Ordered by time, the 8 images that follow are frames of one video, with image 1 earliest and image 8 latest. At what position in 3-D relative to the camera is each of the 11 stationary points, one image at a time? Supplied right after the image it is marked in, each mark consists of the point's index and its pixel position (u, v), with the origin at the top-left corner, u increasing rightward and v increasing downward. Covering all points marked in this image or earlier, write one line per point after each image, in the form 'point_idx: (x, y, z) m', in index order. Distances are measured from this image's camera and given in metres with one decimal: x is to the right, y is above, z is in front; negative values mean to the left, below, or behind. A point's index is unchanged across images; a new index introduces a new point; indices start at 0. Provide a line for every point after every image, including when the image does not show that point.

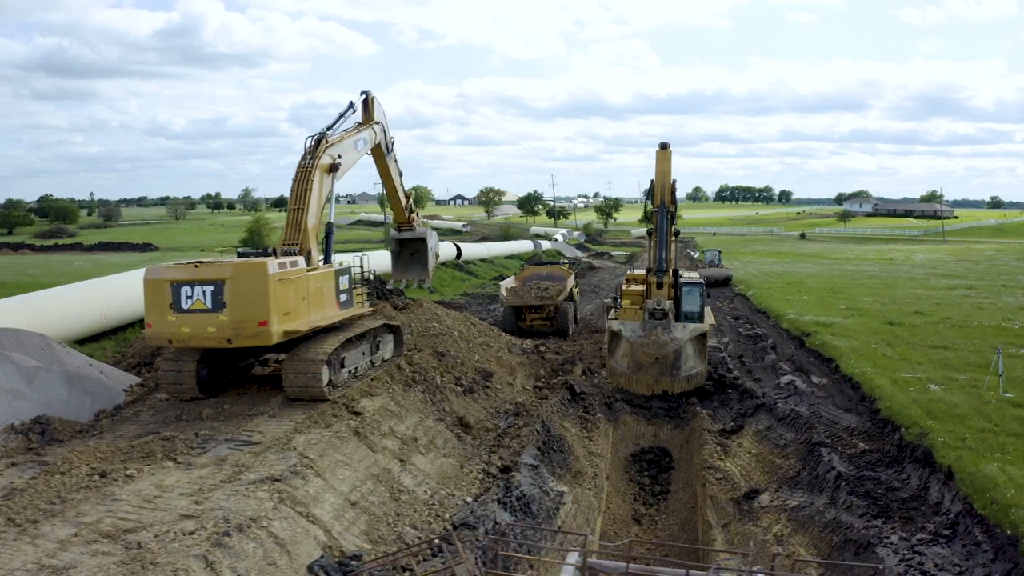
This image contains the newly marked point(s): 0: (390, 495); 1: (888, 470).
0: (-1.0, -1.9, +9.8) m
1: (+4.4, -2.0, +11.5) m
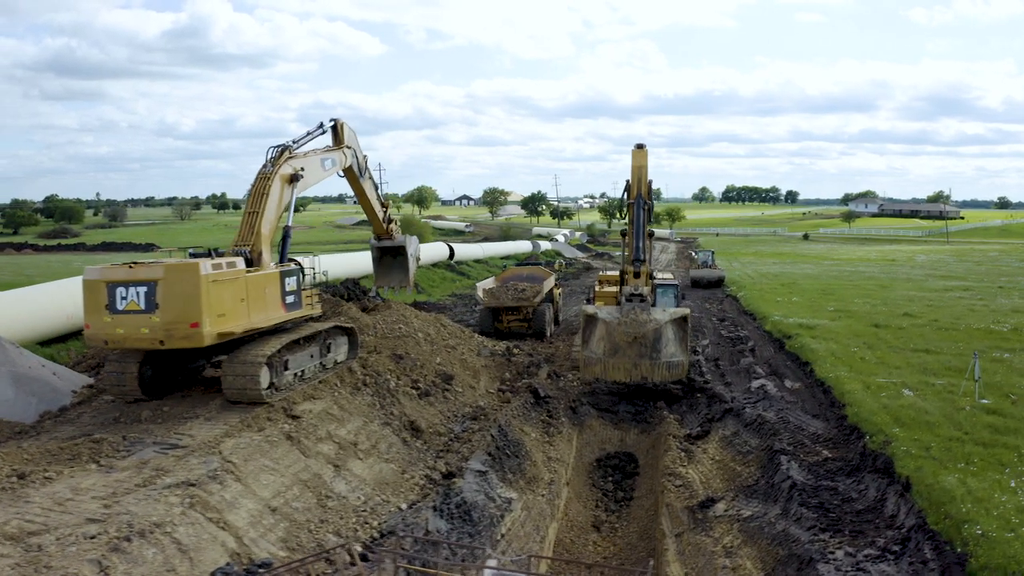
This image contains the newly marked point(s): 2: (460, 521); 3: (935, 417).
0: (-1.7, -1.9, +9.5) m
1: (+3.8, -2.0, +11.1) m
2: (-0.5, -2.3, +10.3) m
3: (+5.3, -1.6, +12.5) m
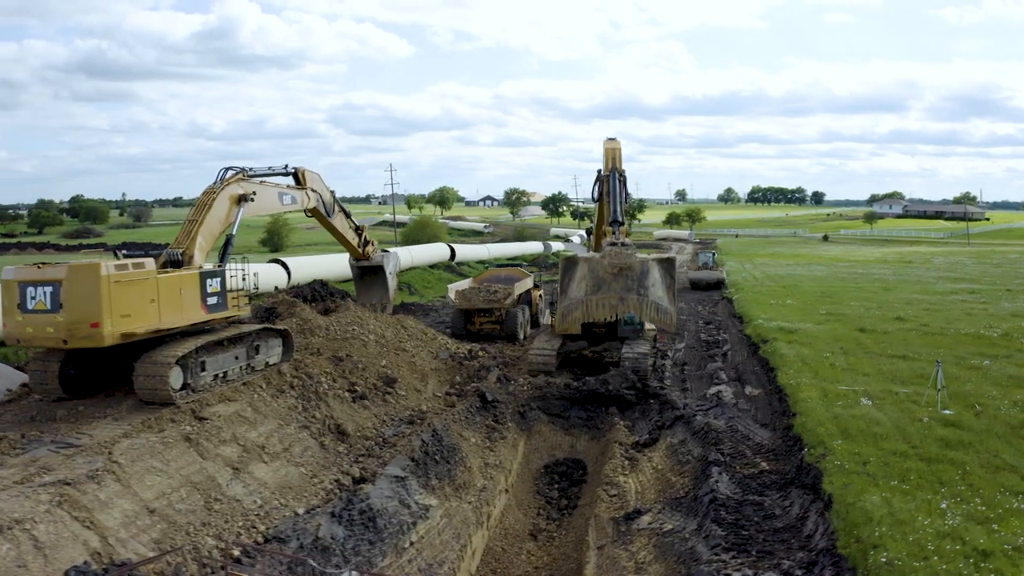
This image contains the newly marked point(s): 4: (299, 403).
0: (-2.7, -1.9, +9.3) m
1: (+2.9, -2.1, +10.7) m
2: (-1.4, -2.3, +10.1) m
3: (+4.4, -1.7, +12.0) m
4: (-2.5, -1.3, +11.9) m
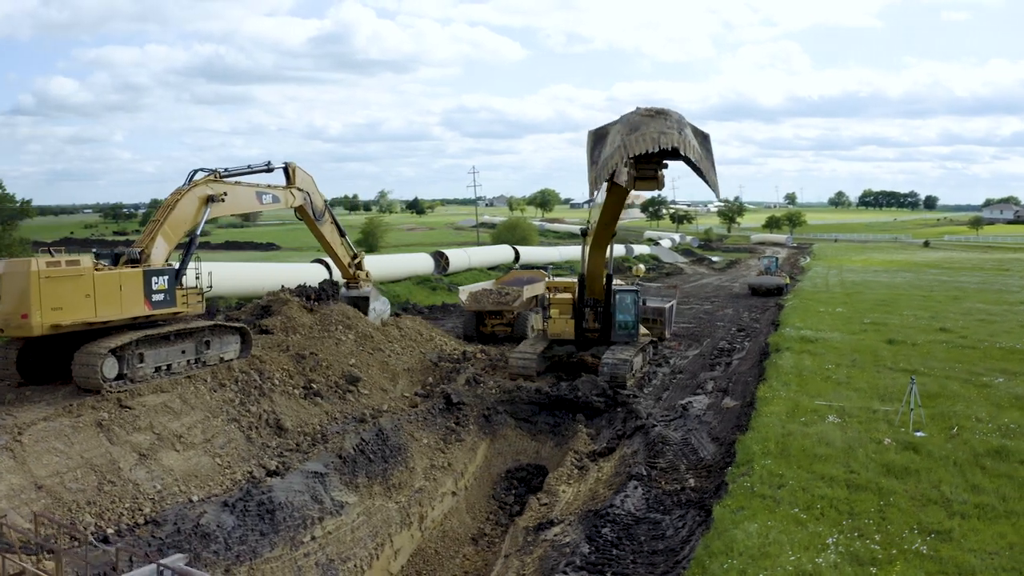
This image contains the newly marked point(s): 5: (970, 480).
0: (-3.9, -1.8, +9.7) m
1: (+1.8, -2.1, +10.2) m
2: (-2.5, -2.3, +10.3) m
3: (+3.5, -1.8, +11.3) m
4: (-3.3, -1.3, +12.2) m
5: (+4.5, -1.9, +10.1) m
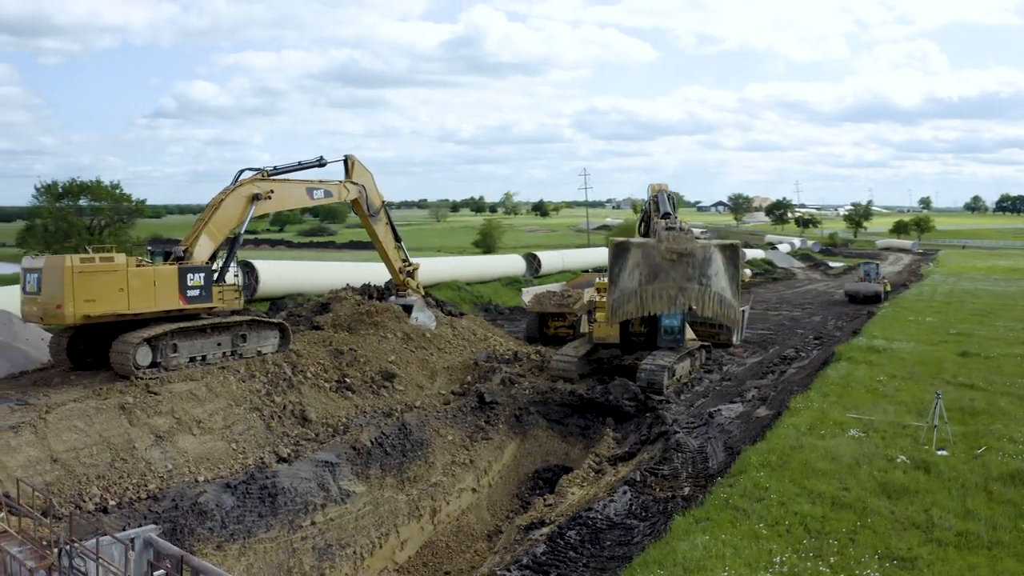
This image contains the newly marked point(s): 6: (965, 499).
0: (-4.1, -1.8, +10.5) m
1: (+1.6, -2.2, +10.2) m
2: (-2.7, -2.3, +10.9) m
3: (+3.5, -1.9, +11.0) m
4: (-3.1, -1.3, +12.9) m
5: (+4.3, -2.1, +9.6) m
6: (+4.4, -2.0, +9.8) m
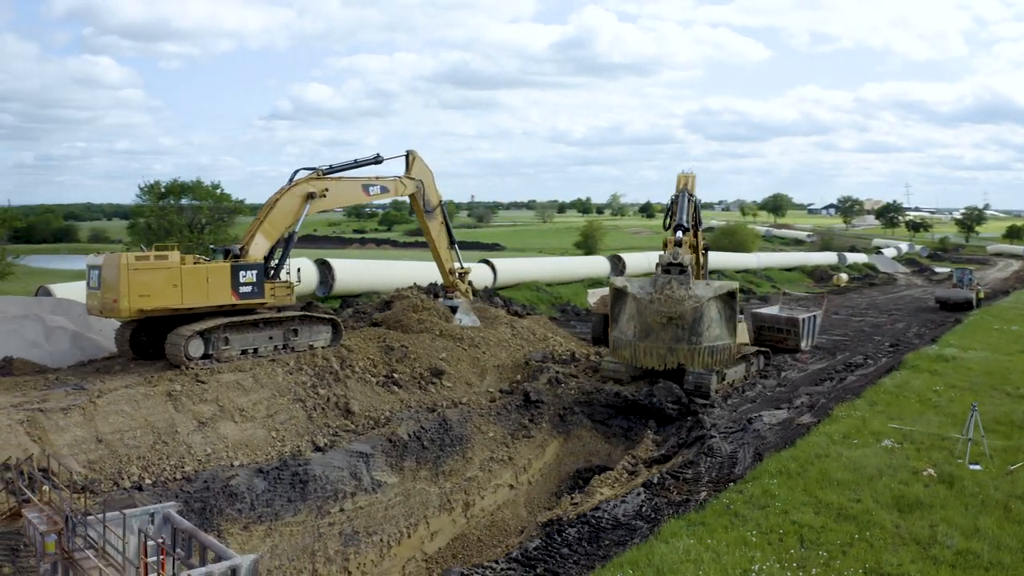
0: (-3.9, -1.7, +11.3) m
1: (+1.7, -2.2, +10.2) m
2: (-2.5, -2.3, +11.5) m
3: (+3.6, -2.0, +10.8) m
4: (-2.6, -1.2, +13.5) m
5: (+4.2, -2.1, +9.4) m
6: (+4.4, -2.1, +9.6) m
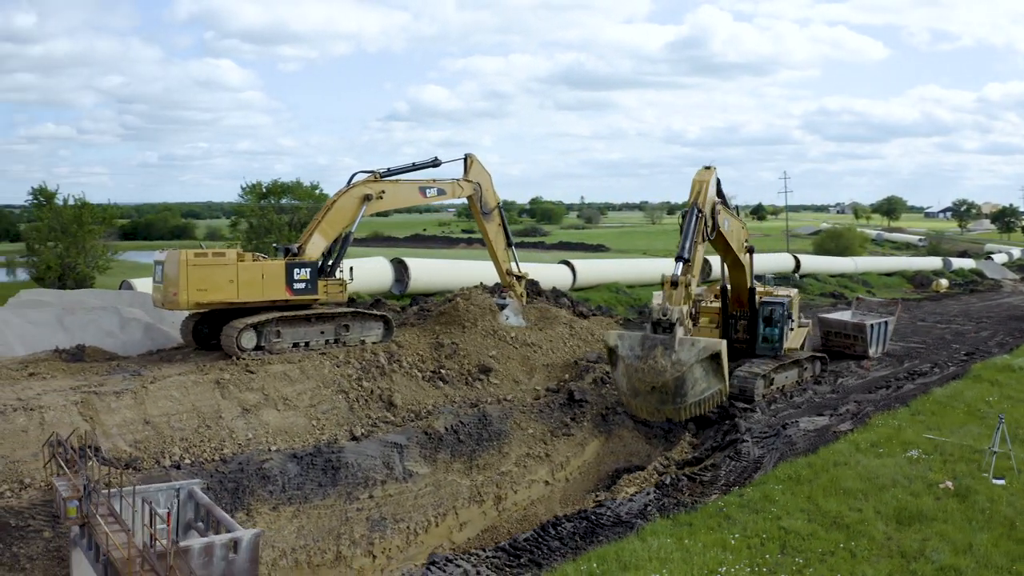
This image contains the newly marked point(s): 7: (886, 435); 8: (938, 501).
0: (-3.7, -1.7, +12.2) m
1: (+1.7, -2.3, +10.4) m
2: (-2.3, -2.2, +12.2) m
3: (+3.7, -2.0, +10.7) m
4: (-2.1, -1.2, +14.2) m
5: (+4.1, -2.2, +9.2) m
6: (+4.3, -2.2, +9.4) m
7: (+4.7, -1.8, +12.7) m
8: (+4.3, -2.1, +10.3) m
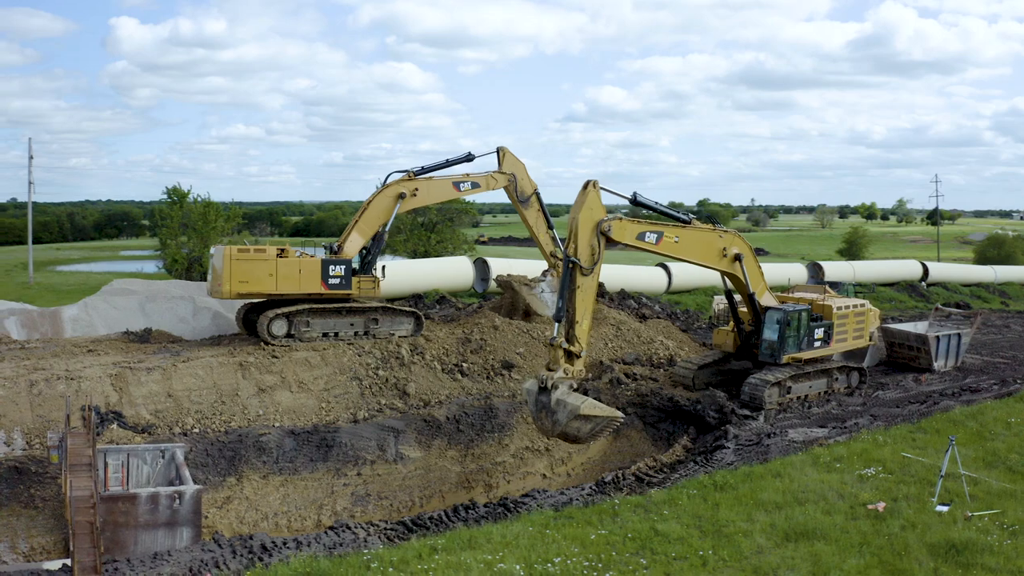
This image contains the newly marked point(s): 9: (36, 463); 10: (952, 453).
0: (-4.0, -1.6, +13.9) m
1: (+0.9, -2.3, +11.0) m
2: (-2.6, -2.2, +13.6) m
3: (+2.9, -2.2, +10.8) m
4: (-2.0, -1.1, +15.5) m
5: (+3.0, -2.4, +9.2) m
6: (+3.2, -2.4, +9.4) m
7: (+4.3, -1.9, +12.5) m
8: (+3.4, -2.3, +10.3) m
9: (-5.6, -2.1, +12.0) m
10: (+4.9, -1.8, +11.0) m
